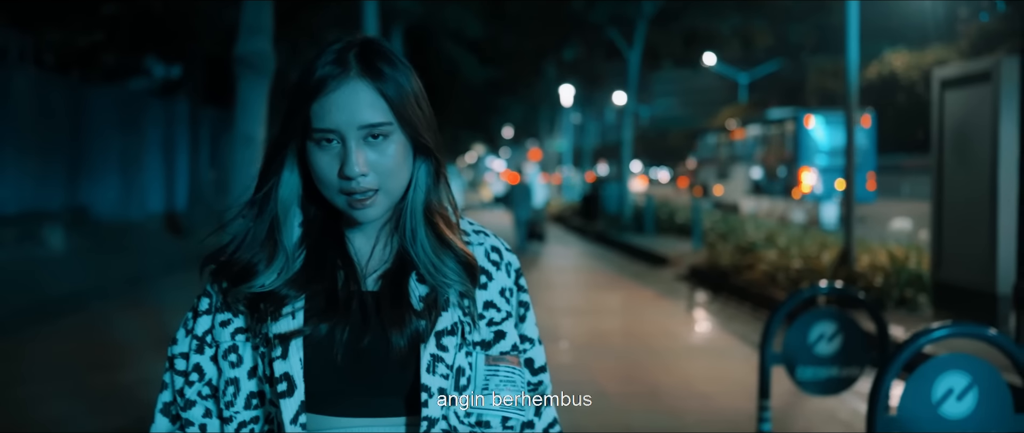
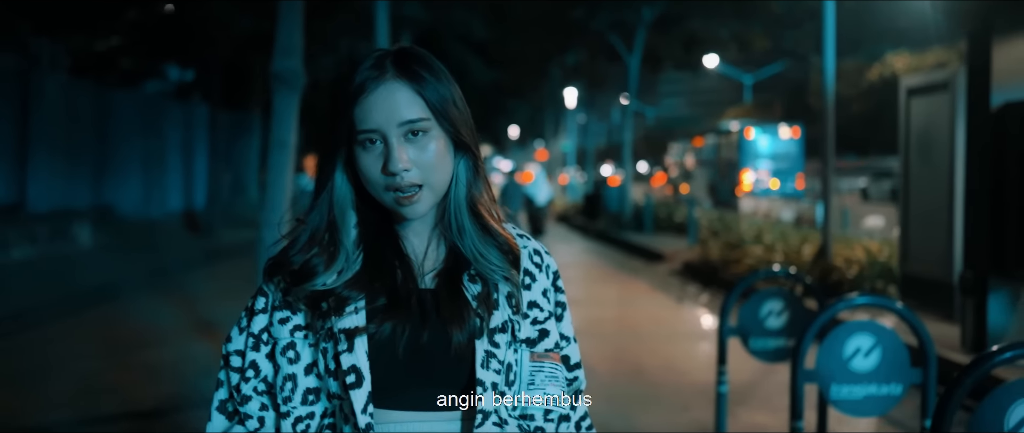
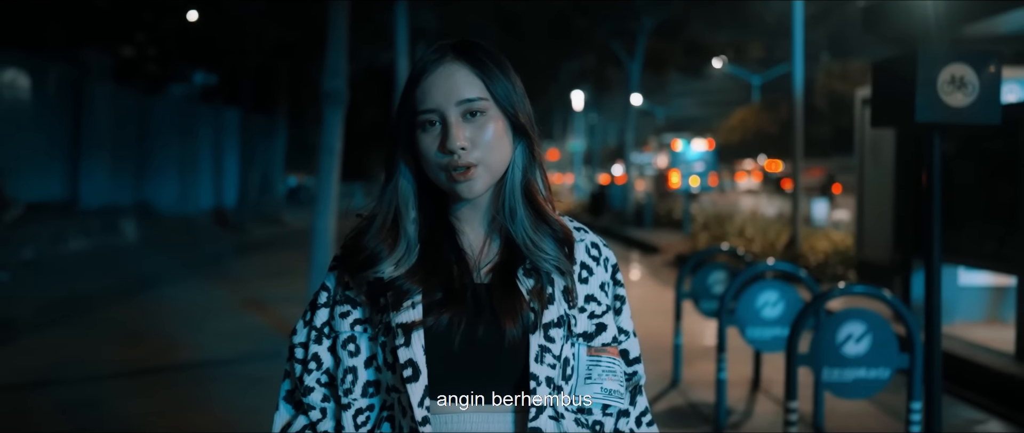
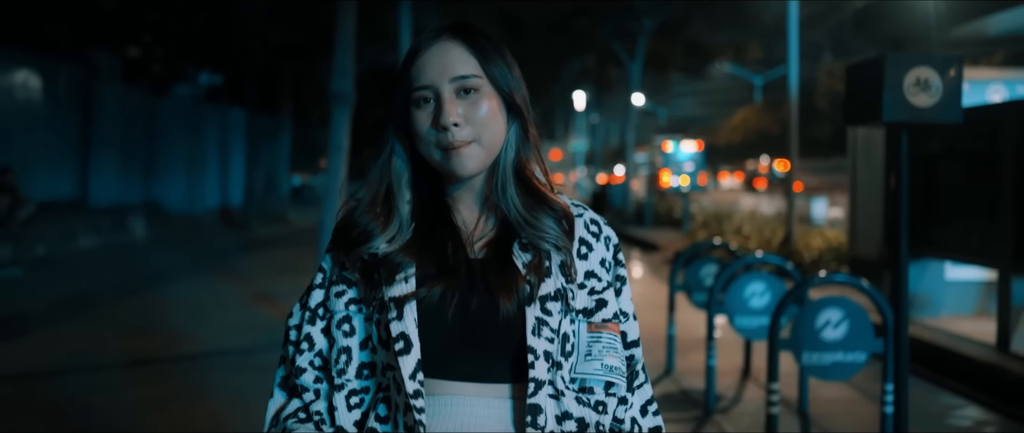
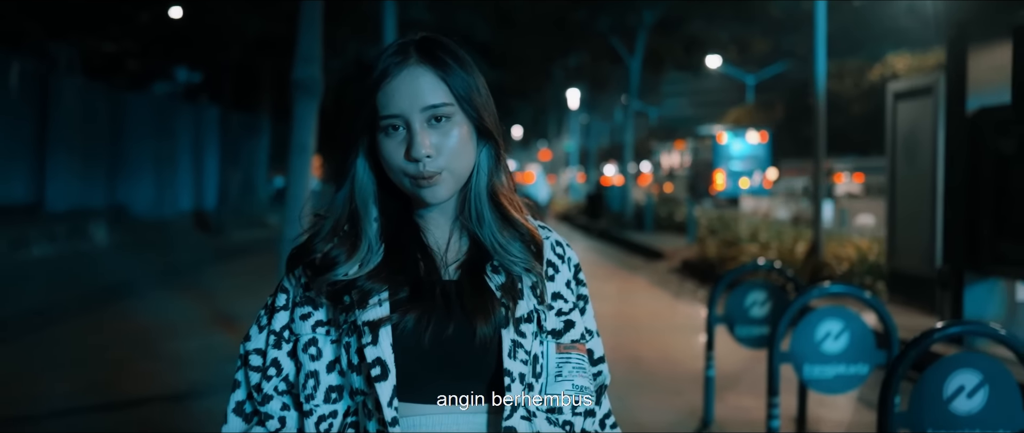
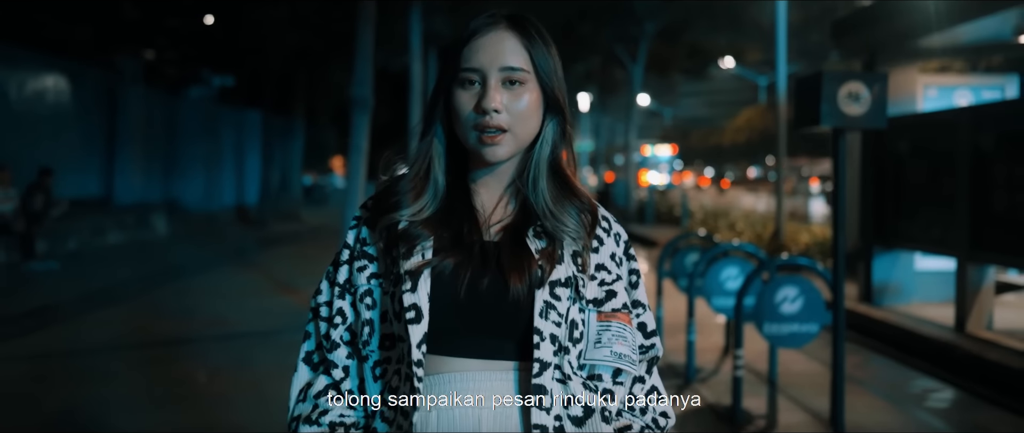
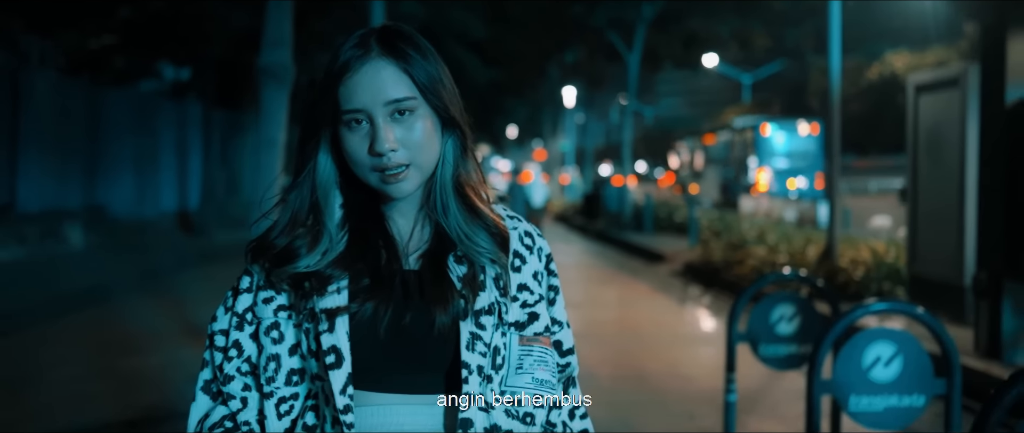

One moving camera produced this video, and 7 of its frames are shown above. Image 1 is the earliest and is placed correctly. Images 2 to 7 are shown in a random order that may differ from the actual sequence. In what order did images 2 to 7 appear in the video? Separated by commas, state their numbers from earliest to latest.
7, 2, 5, 3, 4, 6
